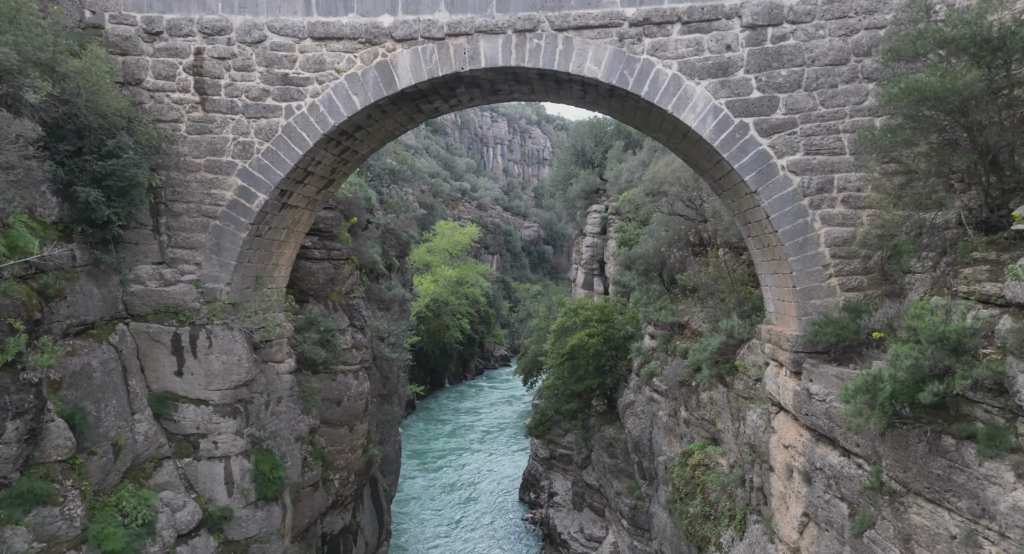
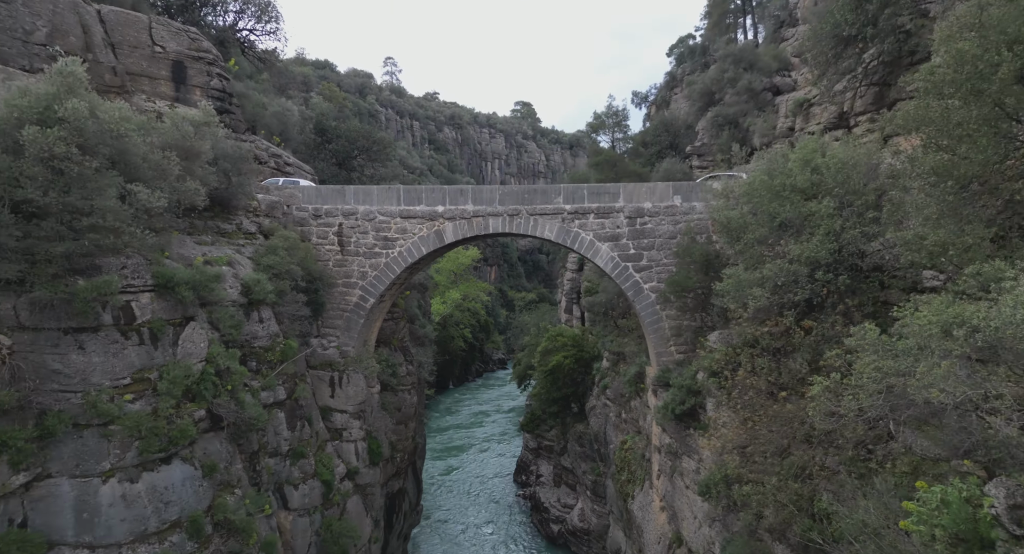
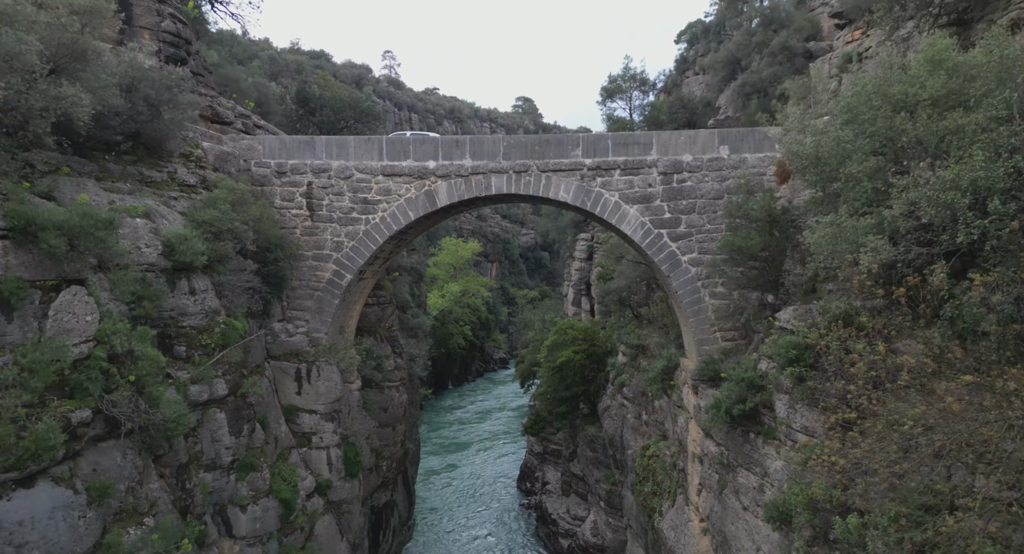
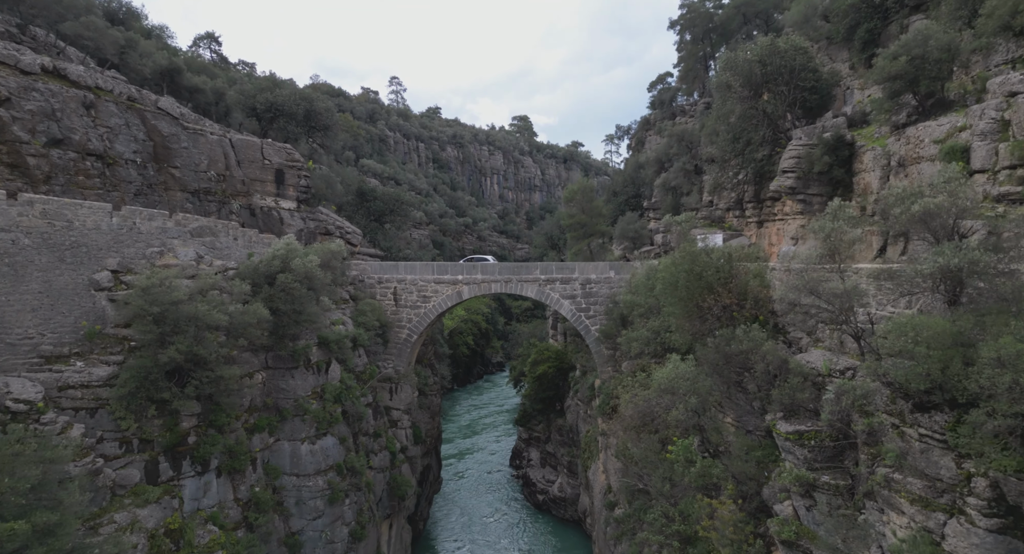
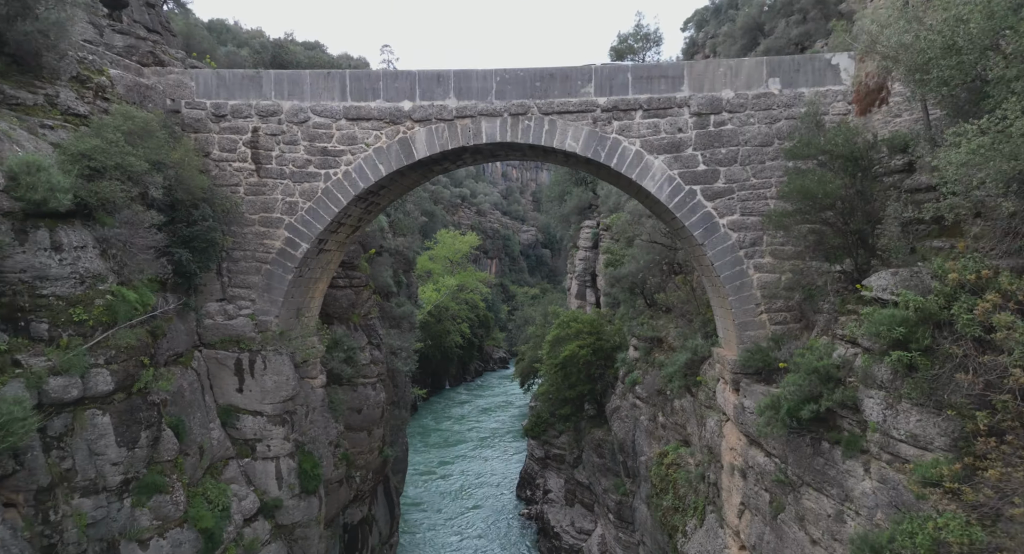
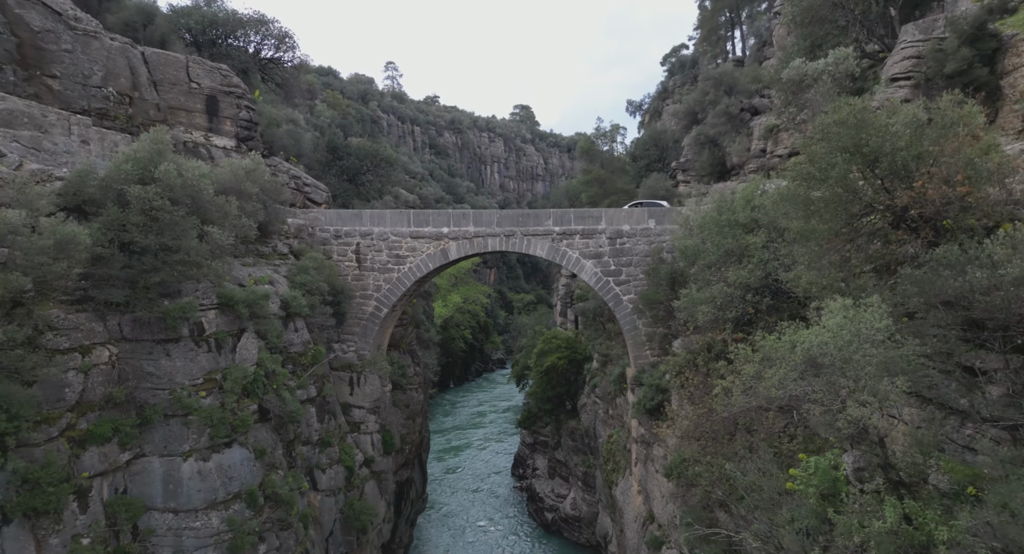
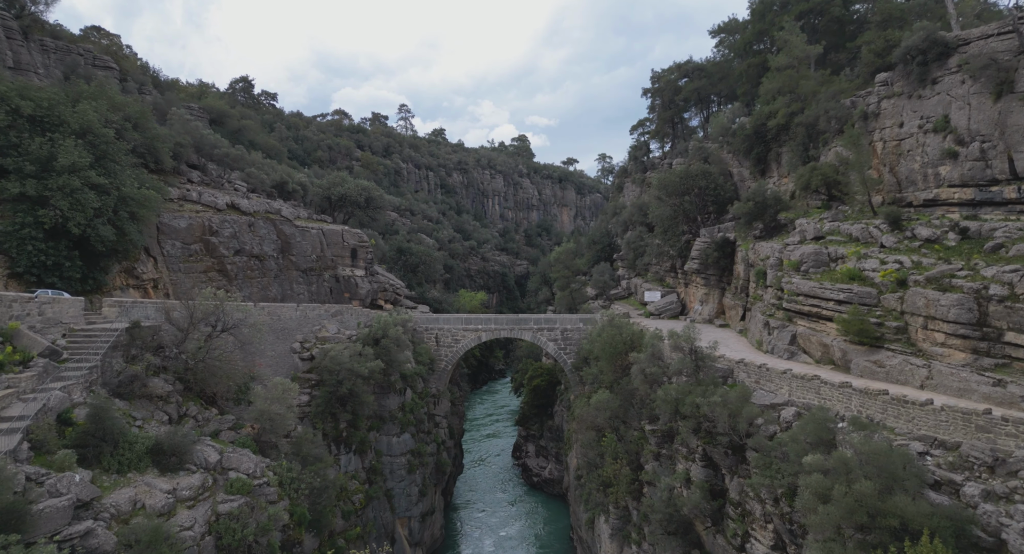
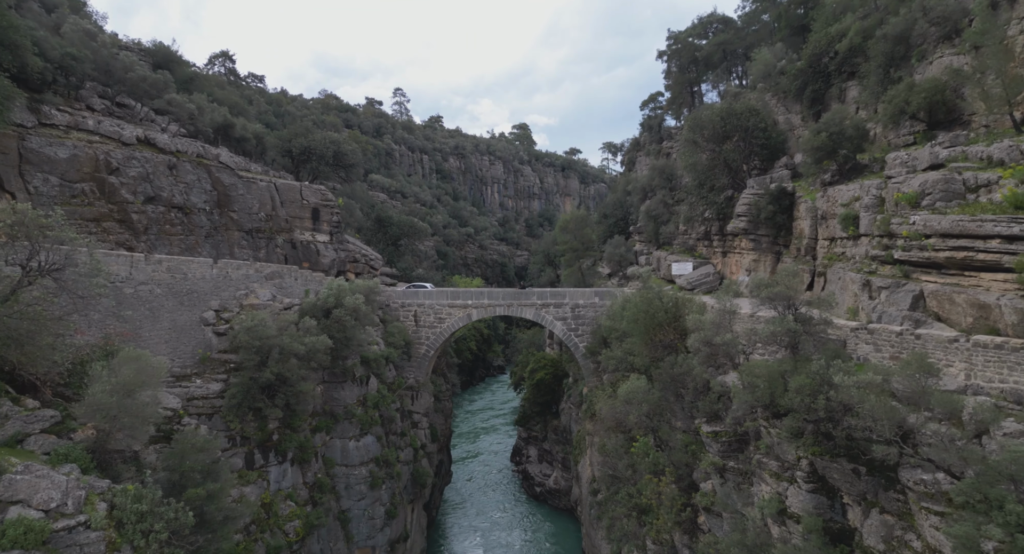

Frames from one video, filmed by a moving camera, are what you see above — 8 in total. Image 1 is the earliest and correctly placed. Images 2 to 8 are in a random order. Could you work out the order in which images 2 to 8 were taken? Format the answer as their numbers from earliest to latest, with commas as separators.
5, 3, 2, 6, 4, 8, 7
